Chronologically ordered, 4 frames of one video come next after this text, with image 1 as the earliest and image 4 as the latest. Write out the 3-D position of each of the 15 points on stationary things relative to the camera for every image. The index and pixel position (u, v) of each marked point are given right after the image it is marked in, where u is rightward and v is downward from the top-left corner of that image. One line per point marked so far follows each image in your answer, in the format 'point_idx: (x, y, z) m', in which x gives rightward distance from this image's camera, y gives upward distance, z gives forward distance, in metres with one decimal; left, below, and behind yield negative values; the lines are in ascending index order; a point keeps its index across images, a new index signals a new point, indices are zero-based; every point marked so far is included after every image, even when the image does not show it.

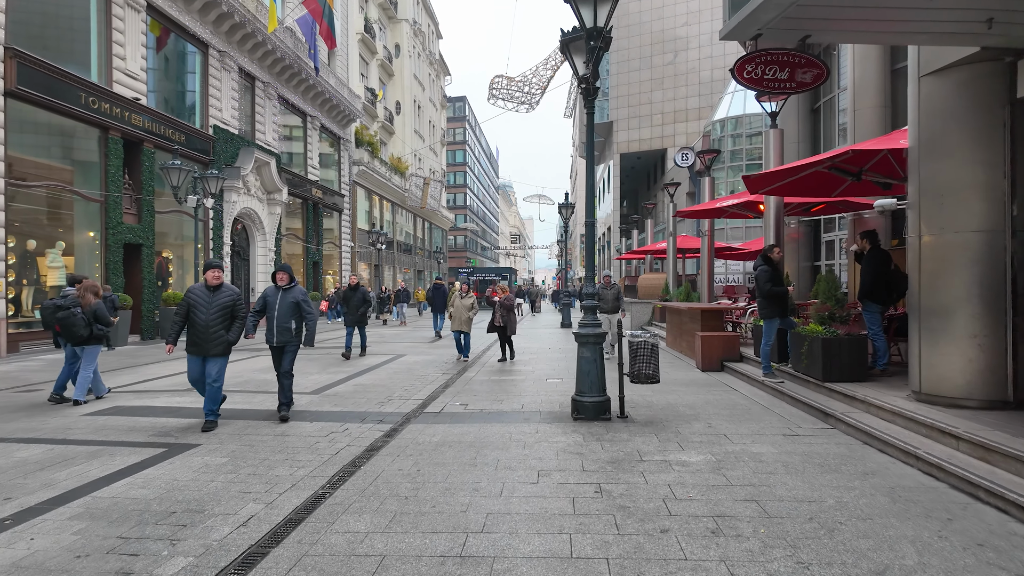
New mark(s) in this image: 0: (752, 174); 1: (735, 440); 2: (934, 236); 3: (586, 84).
0: (+3.6, +1.7, +8.9) m
1: (+2.2, -1.5, +5.8) m
2: (+4.1, +0.5, +5.8) m
3: (+0.9, +2.4, +7.1) m
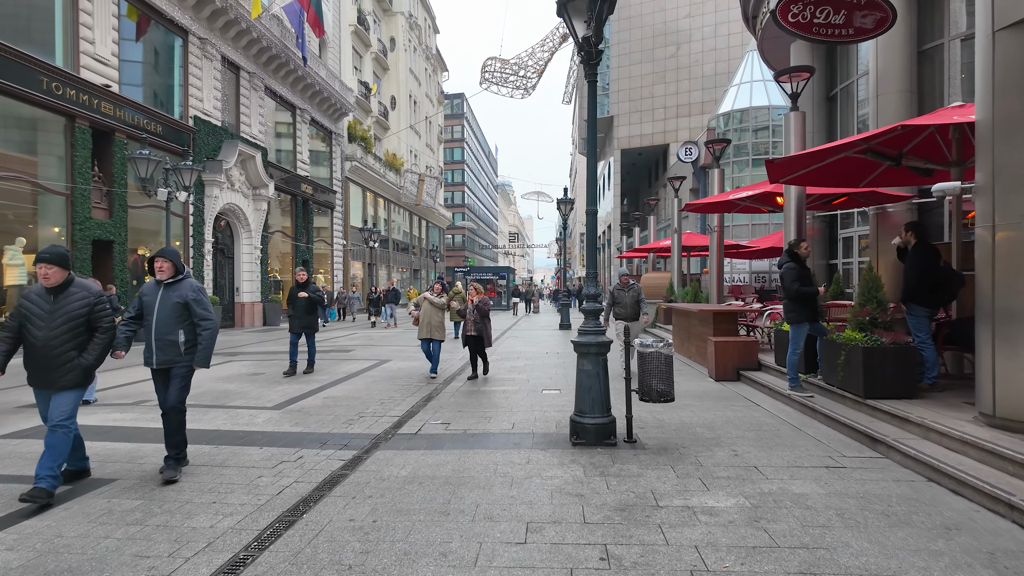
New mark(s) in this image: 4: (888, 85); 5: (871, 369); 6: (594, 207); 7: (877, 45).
0: (+3.5, +1.7, +7.8) m
1: (+2.1, -1.5, +4.7) m
2: (+4.0, +0.5, +4.8) m
3: (+0.8, +2.4, +6.0) m
4: (+7.9, +4.3, +12.4) m
5: (+3.7, -0.8, +6.1) m
6: (+0.8, +0.8, +5.9) m
7: (+7.7, +5.2, +12.5) m
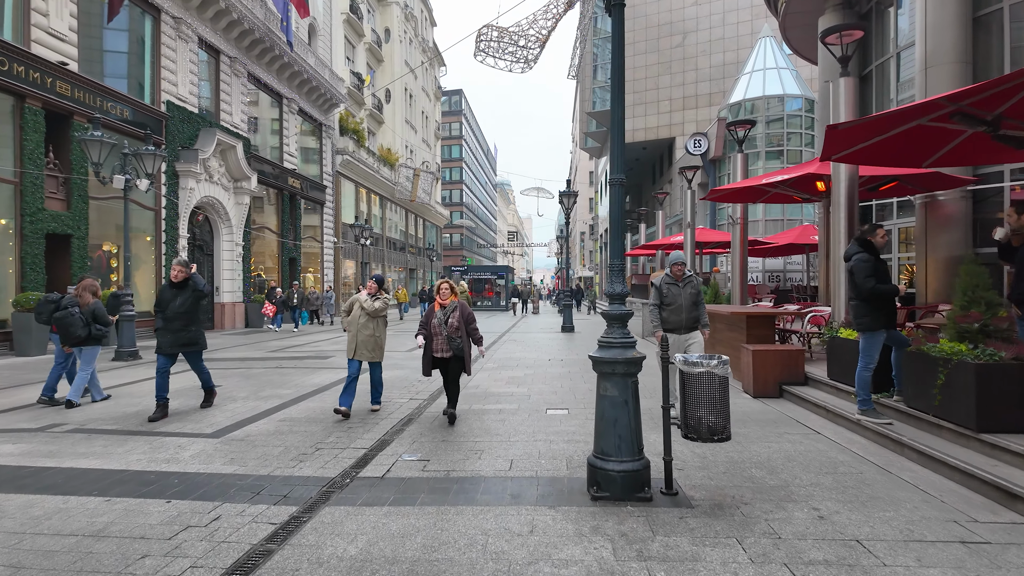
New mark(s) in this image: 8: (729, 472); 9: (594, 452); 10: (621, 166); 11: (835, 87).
0: (+3.5, +1.7, +6.3) m
1: (+2.0, -1.5, +3.2) m
2: (+4.0, +0.5, +3.3) m
3: (+0.7, +2.5, +4.5) m
4: (+7.9, +4.3, +10.9) m
5: (+3.7, -0.8, +4.6) m
6: (+0.8, +0.8, +4.4) m
7: (+7.7, +5.2, +11.0) m
8: (+1.7, -1.4, +4.7) m
9: (+0.6, -1.2, +4.3) m
10: (+0.8, +0.9, +4.4) m
11: (+4.6, +2.9, +8.4) m
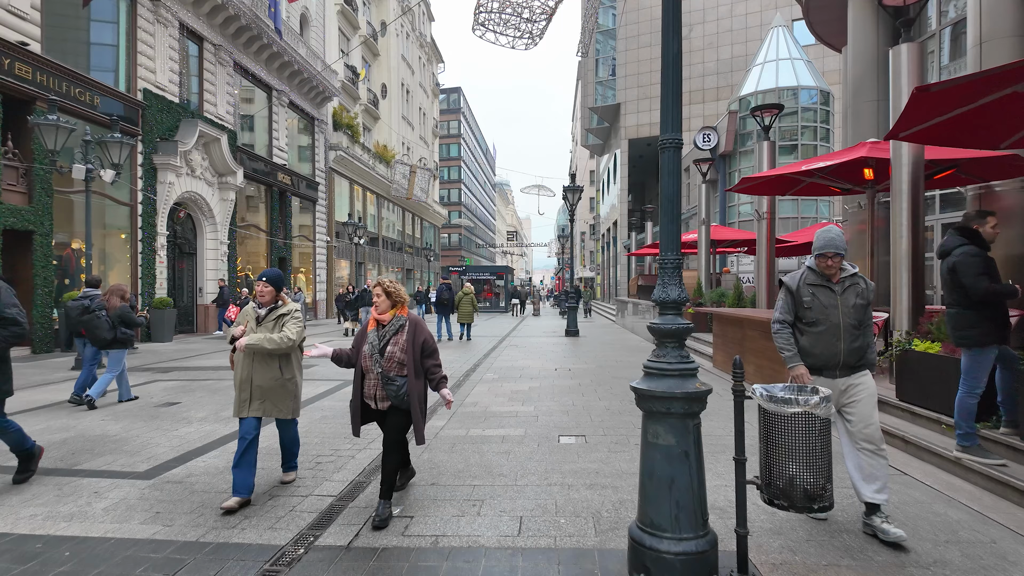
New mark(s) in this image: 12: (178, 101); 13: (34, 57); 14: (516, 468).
0: (+3.5, +1.7, +5.1) m
1: (+2.1, -1.5, +2.0) m
2: (+4.1, +0.5, +2.1) m
3: (+0.8, +2.4, +3.3) m
4: (+7.9, +4.2, +9.7) m
5: (+3.7, -0.8, +3.4) m
6: (+0.9, +0.8, +3.2) m
7: (+7.8, +5.1, +9.8) m
8: (+1.8, -1.5, +3.5) m
9: (+0.7, -1.2, +3.1) m
10: (+0.9, +0.9, +3.2) m
11: (+4.6, +2.8, +7.2) m
12: (-10.9, +6.1, +19.4) m
13: (-11.1, +5.3, +13.7) m
14: (0.0, -1.5, +4.9) m
